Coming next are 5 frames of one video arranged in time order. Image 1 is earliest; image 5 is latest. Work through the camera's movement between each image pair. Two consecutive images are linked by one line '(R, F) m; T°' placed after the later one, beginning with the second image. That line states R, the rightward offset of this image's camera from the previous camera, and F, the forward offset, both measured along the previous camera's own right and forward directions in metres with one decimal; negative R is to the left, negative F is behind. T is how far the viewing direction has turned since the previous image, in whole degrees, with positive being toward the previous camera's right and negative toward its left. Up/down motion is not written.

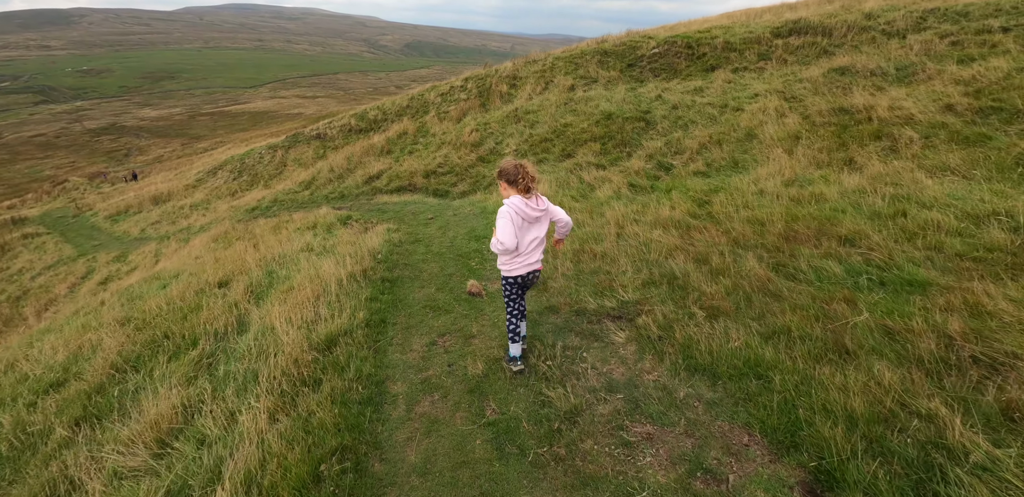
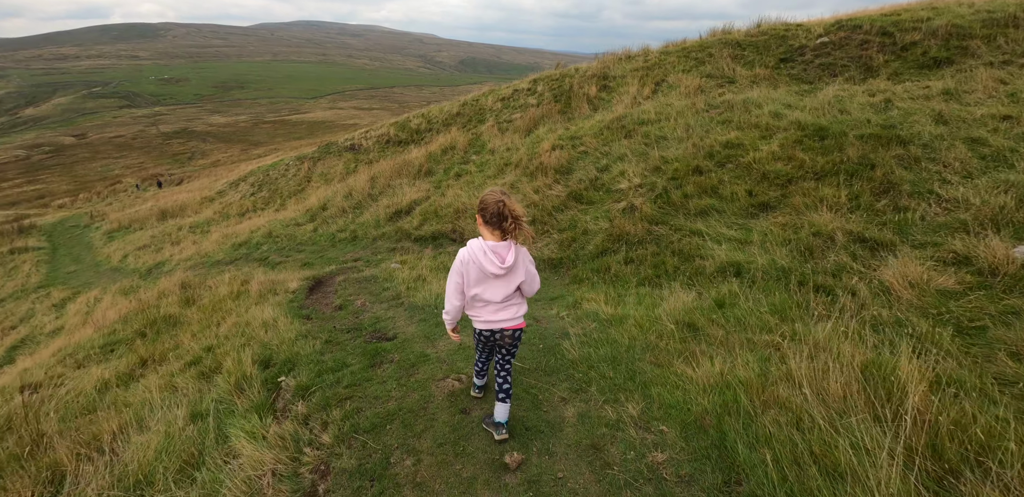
(-1.2, +5.9) m; -5°
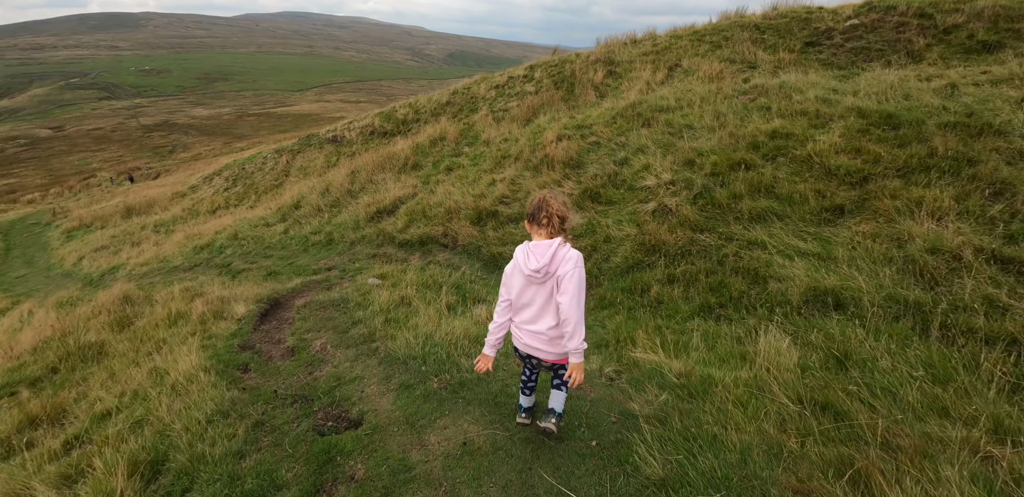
(-0.2, +1.3) m; +1°
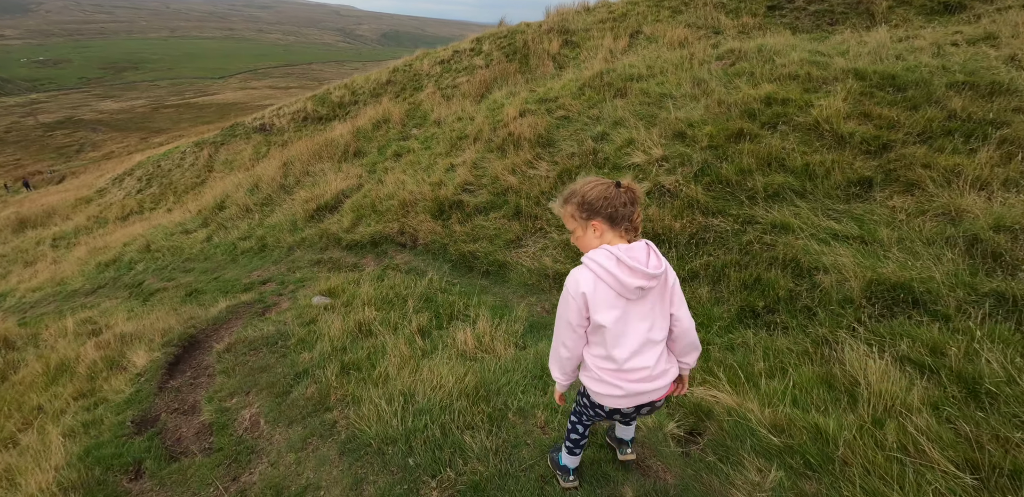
(-0.3, +1.0) m; +6°
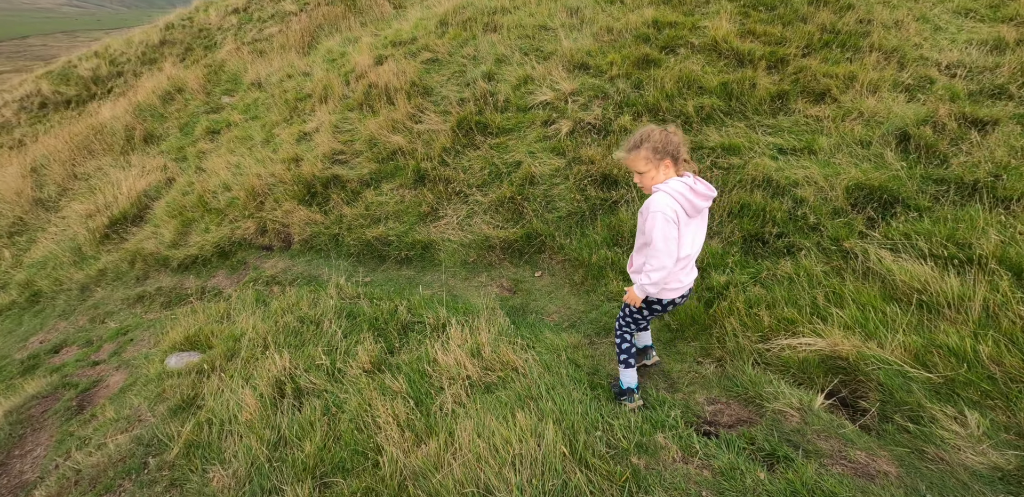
(-0.7, +1.1) m; +18°
